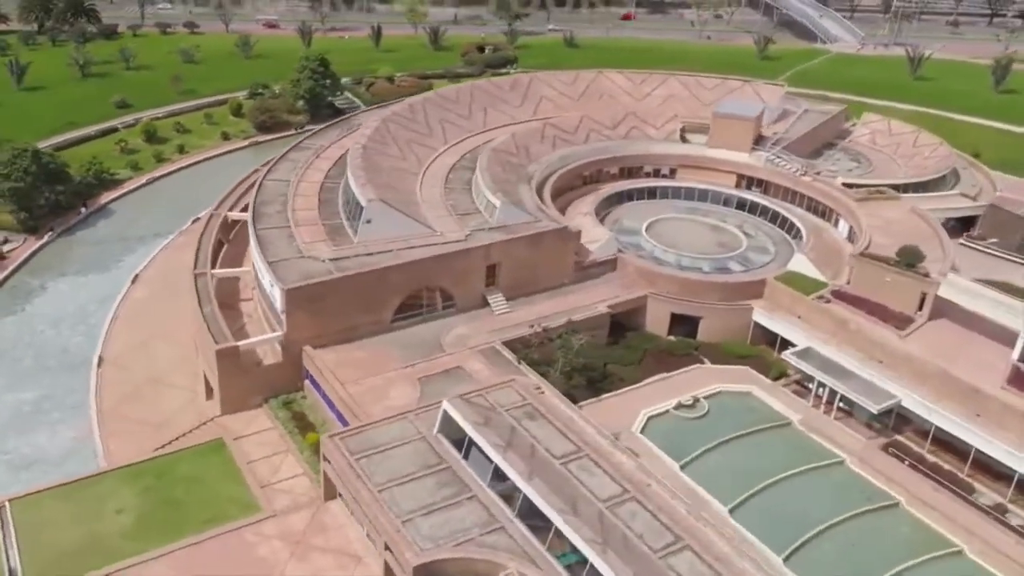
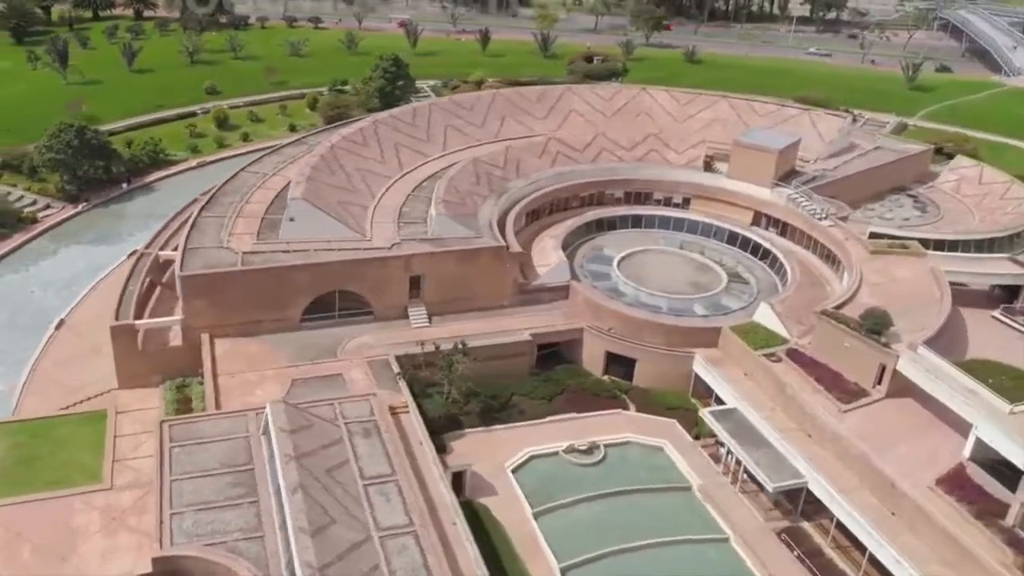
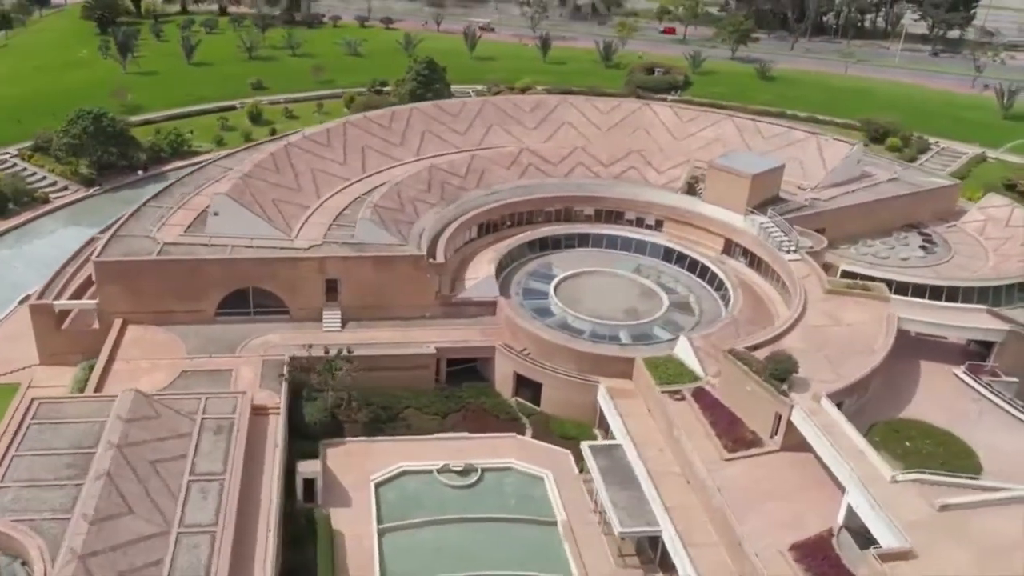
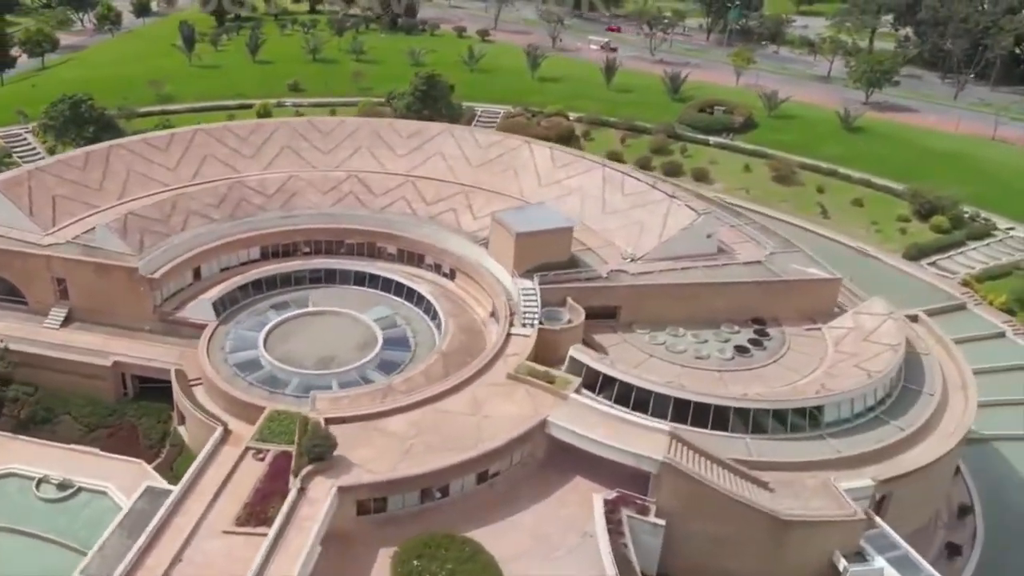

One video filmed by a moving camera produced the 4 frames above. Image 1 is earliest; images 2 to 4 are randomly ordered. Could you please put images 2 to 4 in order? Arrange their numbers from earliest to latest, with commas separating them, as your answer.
2, 3, 4
